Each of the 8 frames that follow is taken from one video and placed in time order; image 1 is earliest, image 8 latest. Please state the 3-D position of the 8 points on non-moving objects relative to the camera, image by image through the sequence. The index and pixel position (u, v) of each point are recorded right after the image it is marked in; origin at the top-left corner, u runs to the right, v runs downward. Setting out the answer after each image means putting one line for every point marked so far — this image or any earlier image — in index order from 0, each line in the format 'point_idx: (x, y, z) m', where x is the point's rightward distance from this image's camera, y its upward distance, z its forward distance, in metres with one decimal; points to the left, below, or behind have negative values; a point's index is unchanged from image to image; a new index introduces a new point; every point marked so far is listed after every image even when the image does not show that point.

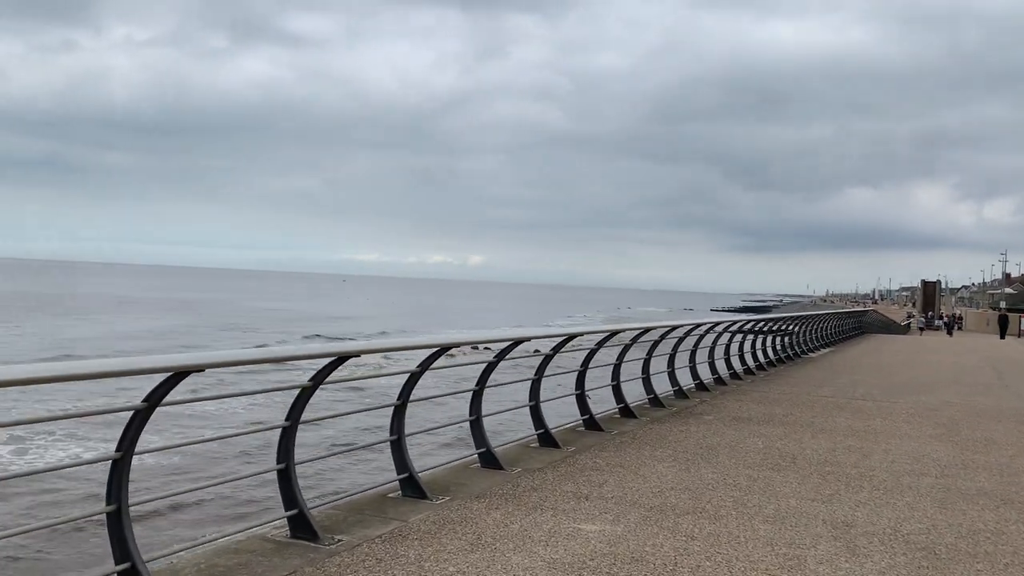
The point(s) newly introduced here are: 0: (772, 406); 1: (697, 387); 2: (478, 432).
0: (+3.1, -1.4, +9.9) m
1: (+2.5, -1.3, +11.3) m
2: (-0.2, -1.0, +6.1) m
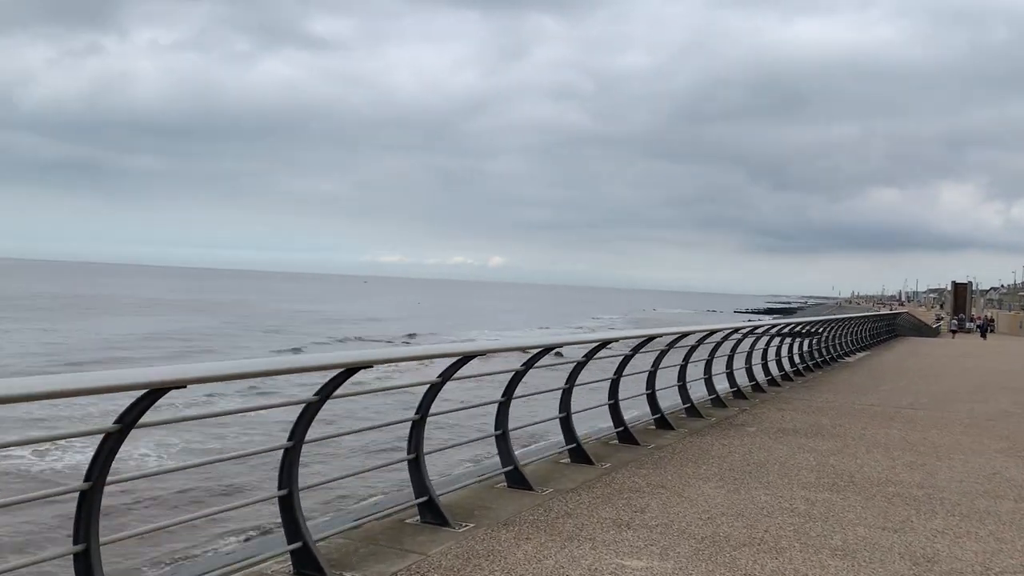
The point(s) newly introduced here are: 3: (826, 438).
0: (+3.4, -1.4, +9.2) m
1: (+2.8, -1.4, +10.7) m
2: (0.0, -1.1, +5.5) m
3: (+3.0, -1.4, +7.9) m
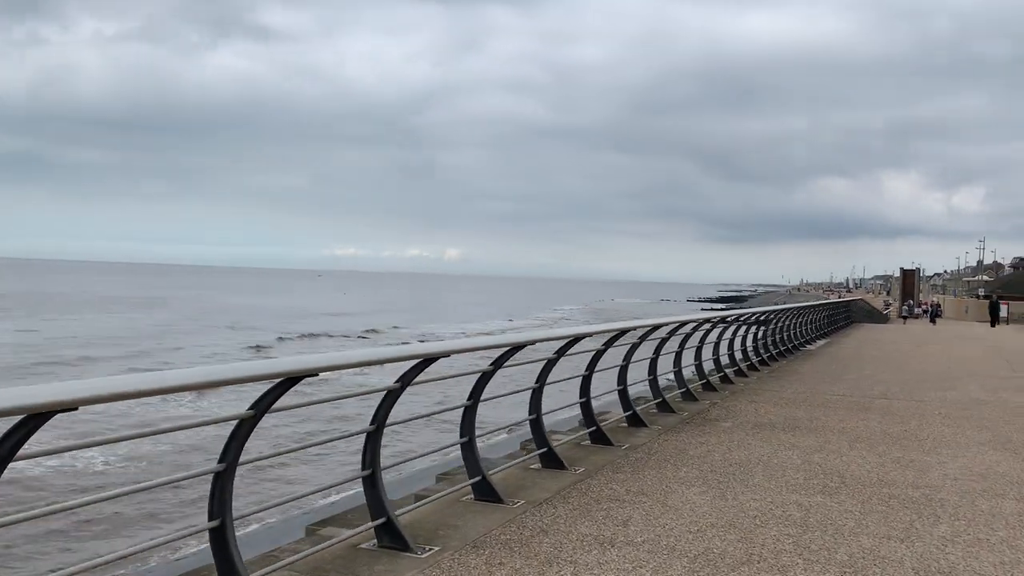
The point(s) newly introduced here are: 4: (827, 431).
0: (+3.0, -1.3, +8.9) m
1: (+2.4, -1.2, +10.3) m
2: (-0.2, -1.0, +5.0) m
3: (+2.6, -1.3, +7.5) m
4: (+2.9, -1.3, +7.6) m
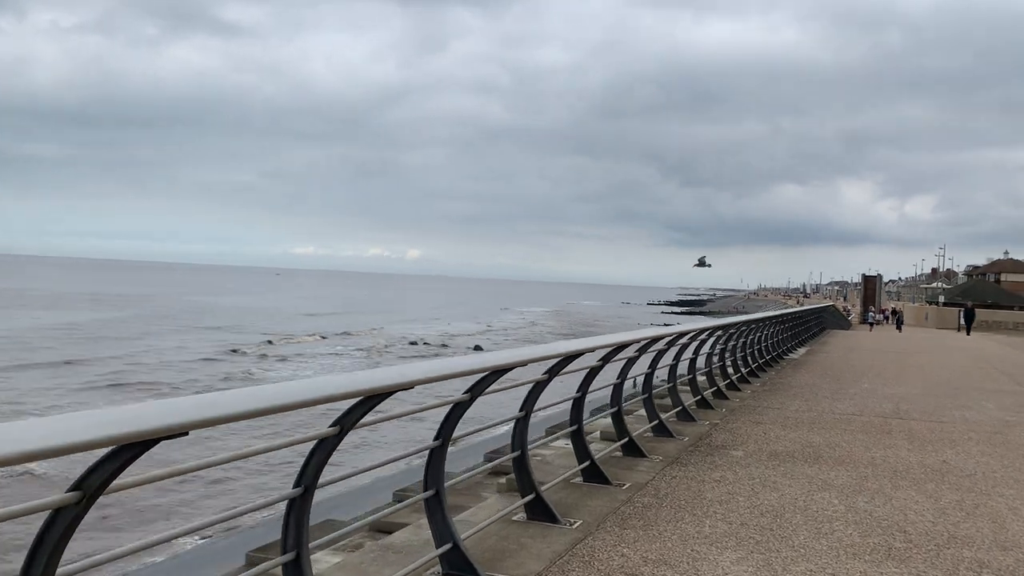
0: (+2.7, -1.3, +7.7) m
1: (+2.0, -1.3, +9.2) m
2: (-0.3, -1.0, +3.7) m
3: (+2.4, -1.4, +6.4) m
4: (+2.6, -1.3, +6.4) m
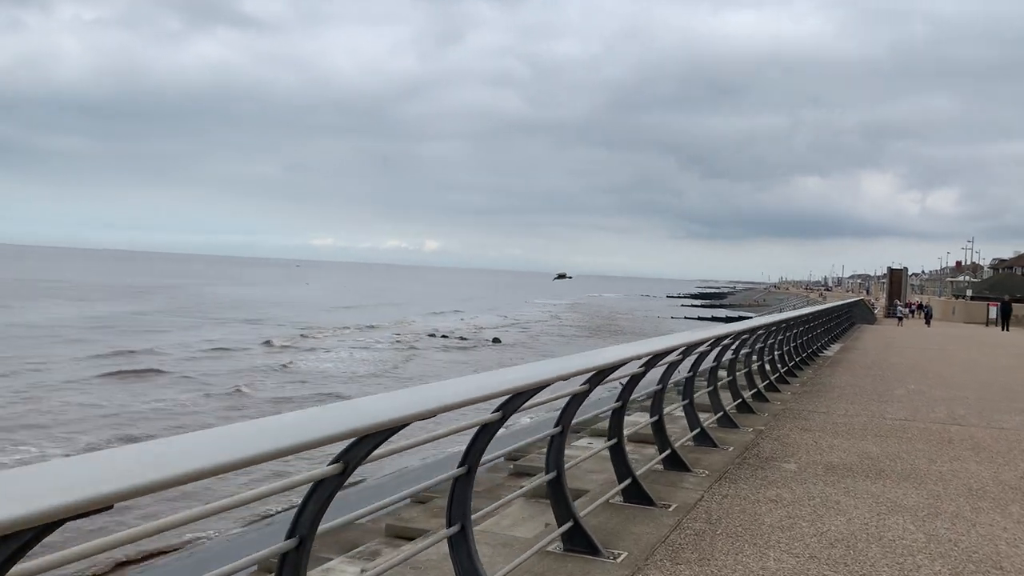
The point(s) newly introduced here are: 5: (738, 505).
0: (+3.0, -1.3, +7.1) m
1: (+2.3, -1.2, +8.5) m
2: (-0.2, -1.0, +3.1) m
3: (+2.6, -1.3, +5.7) m
4: (+2.9, -1.3, +5.8) m
5: (+1.3, -1.3, +5.0) m
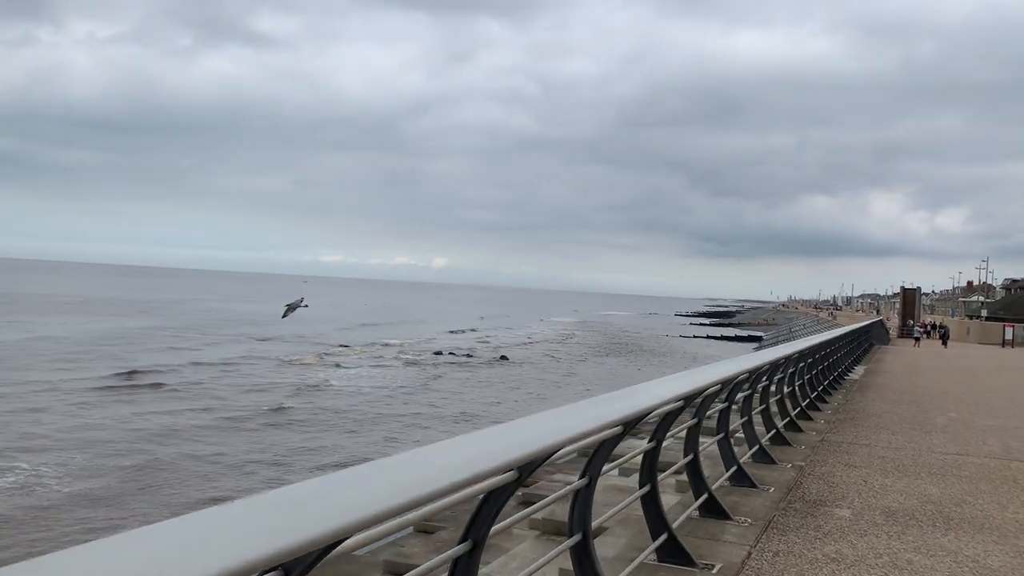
0: (+3.0, -1.5, +6.3) m
1: (+2.4, -1.4, +7.7) m
2: (-0.1, -1.1, +2.3) m
3: (+2.7, -1.5, +4.9) m
4: (+2.9, -1.5, +5.0) m
5: (+1.4, -1.4, +4.2) m
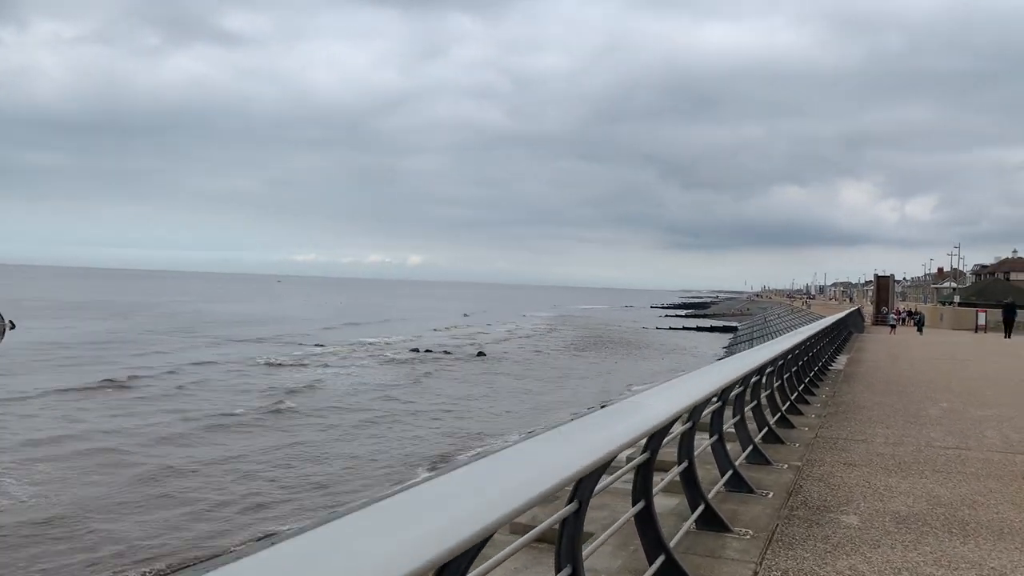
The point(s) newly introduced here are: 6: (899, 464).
0: (+2.9, -1.4, +5.9) m
1: (+2.2, -1.3, +7.3) m
2: (-0.2, -1.0, +1.9) m
3: (+2.6, -1.4, +4.5) m
4: (+2.8, -1.4, +4.6) m
5: (+1.3, -1.3, +3.8) m
6: (+3.0, -1.4, +6.5) m
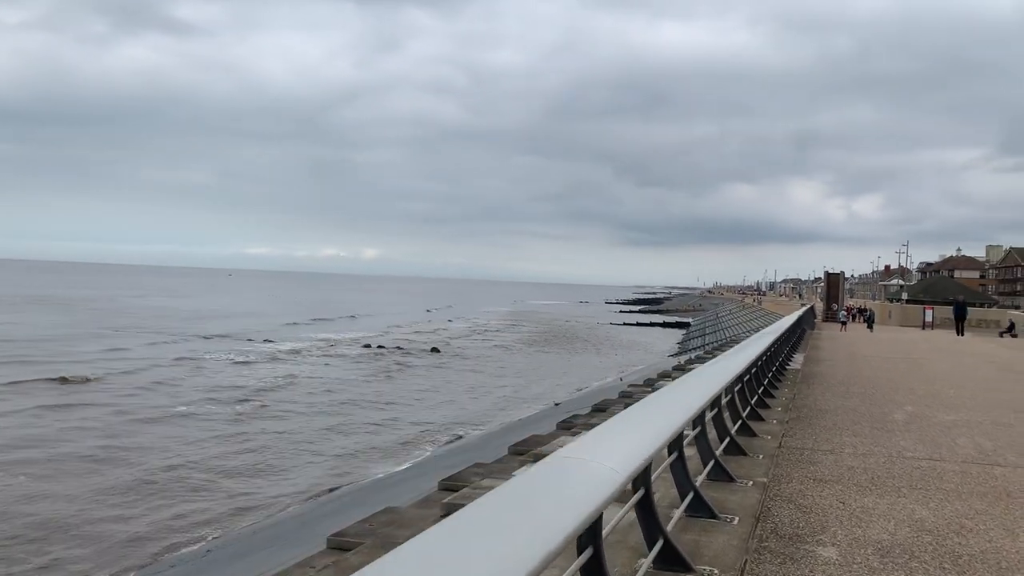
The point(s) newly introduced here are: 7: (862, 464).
0: (+2.5, -1.3, +5.3) m
1: (+1.7, -1.3, +6.7) m
2: (-0.4, -1.0, +1.1) m
3: (+2.2, -1.4, +3.9) m
4: (+2.5, -1.4, +4.0) m
5: (+1.0, -1.3, +3.1) m
6: (+2.6, -1.3, +5.9) m
7: (+2.7, -1.4, +6.5) m
